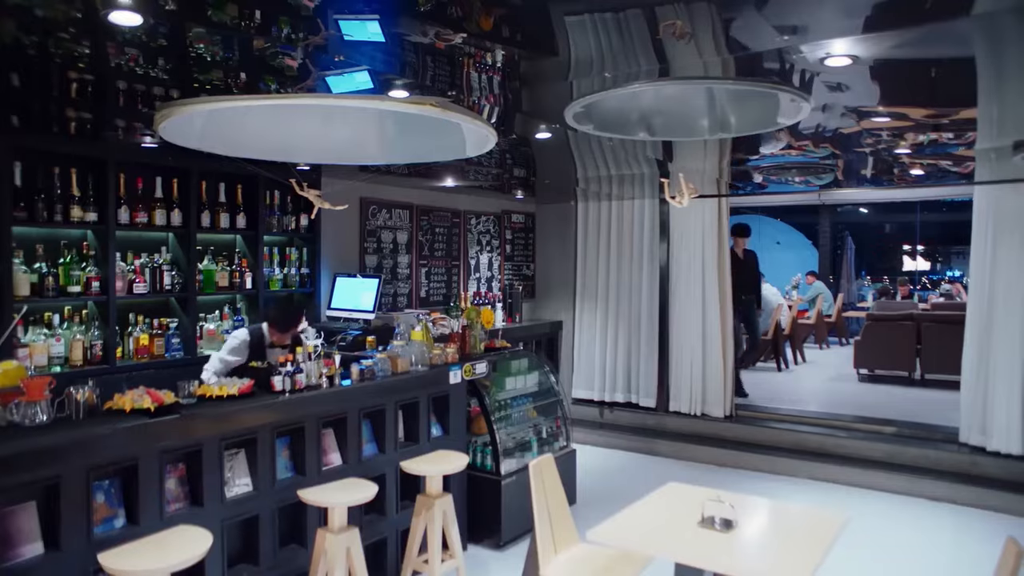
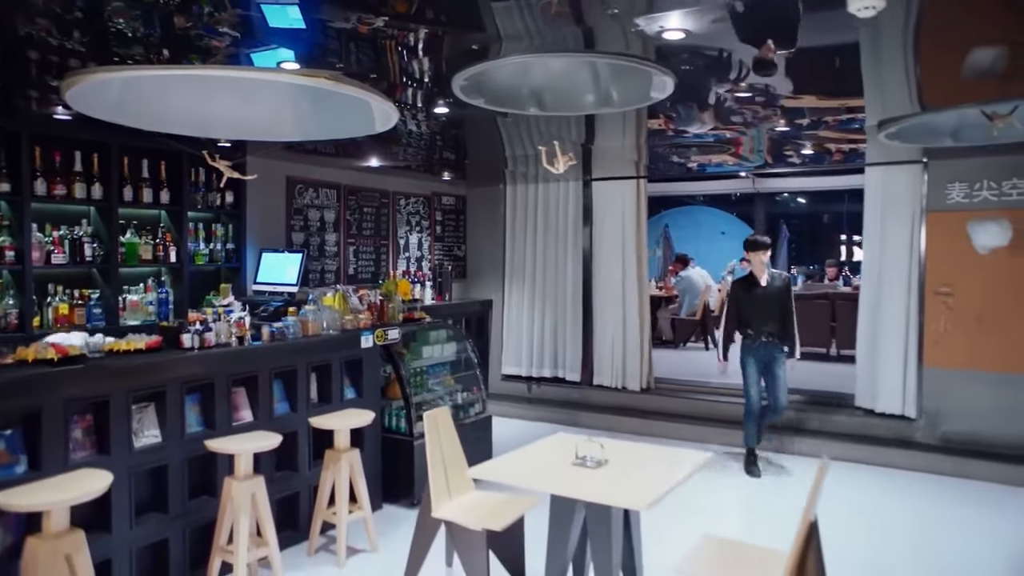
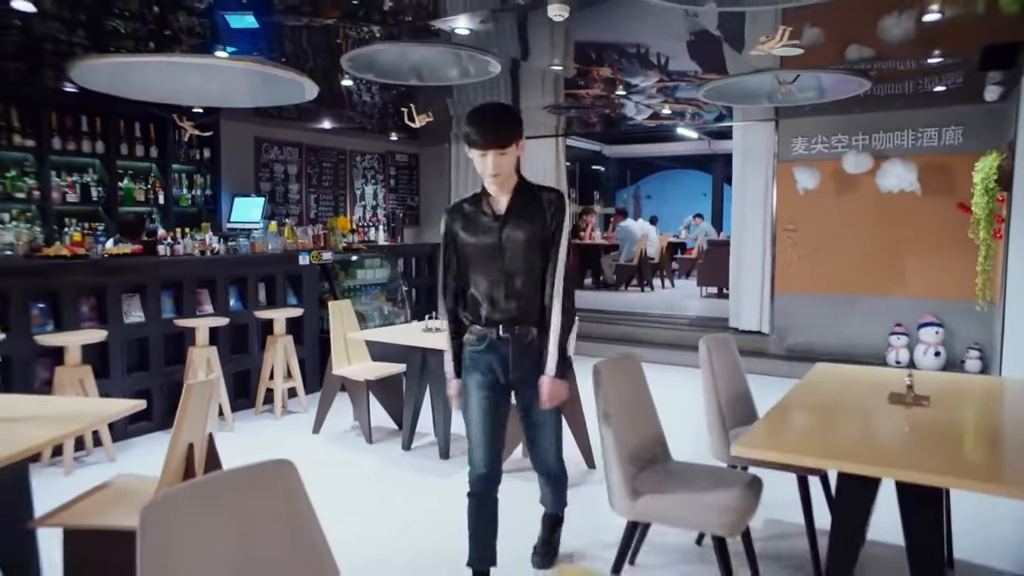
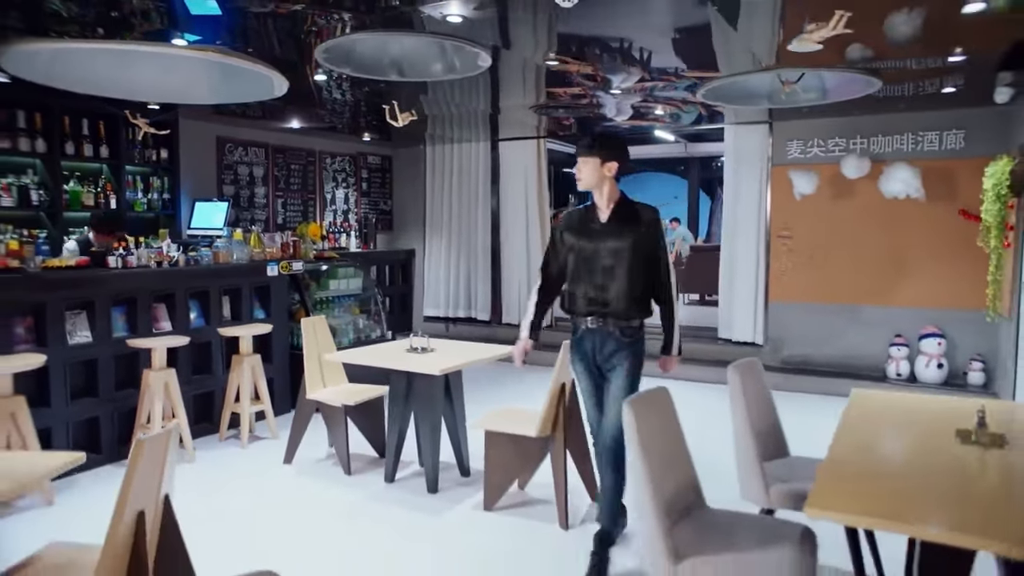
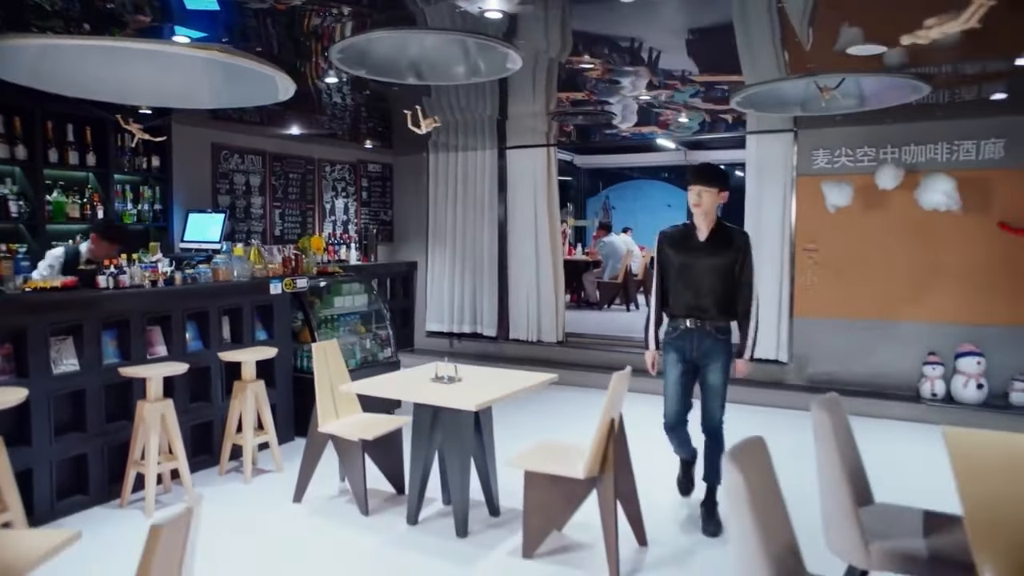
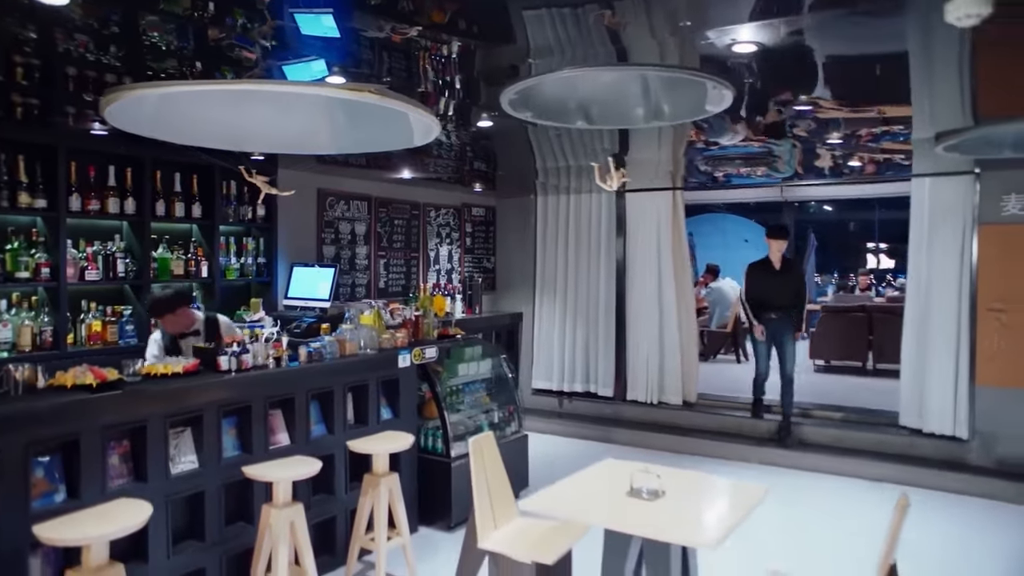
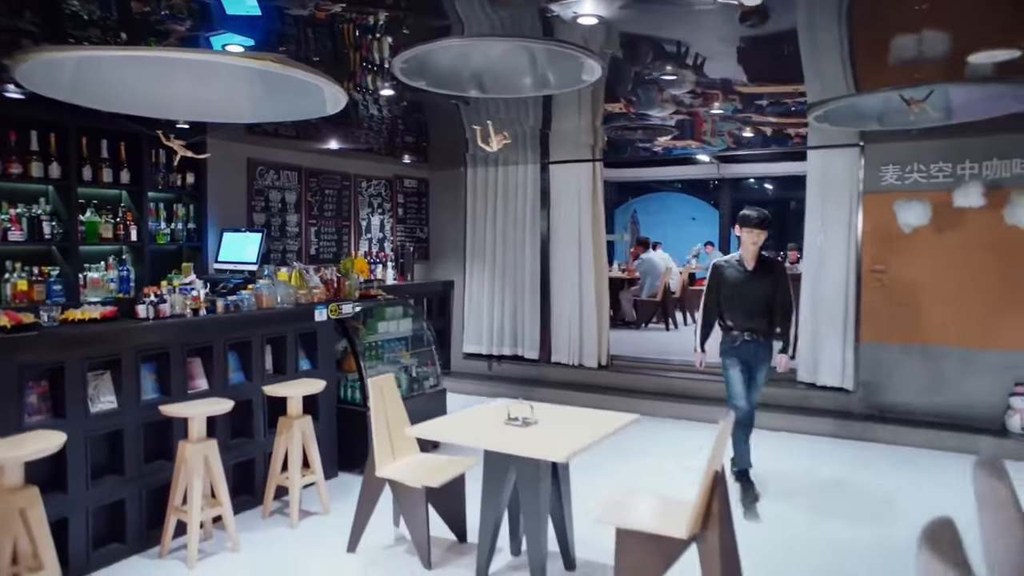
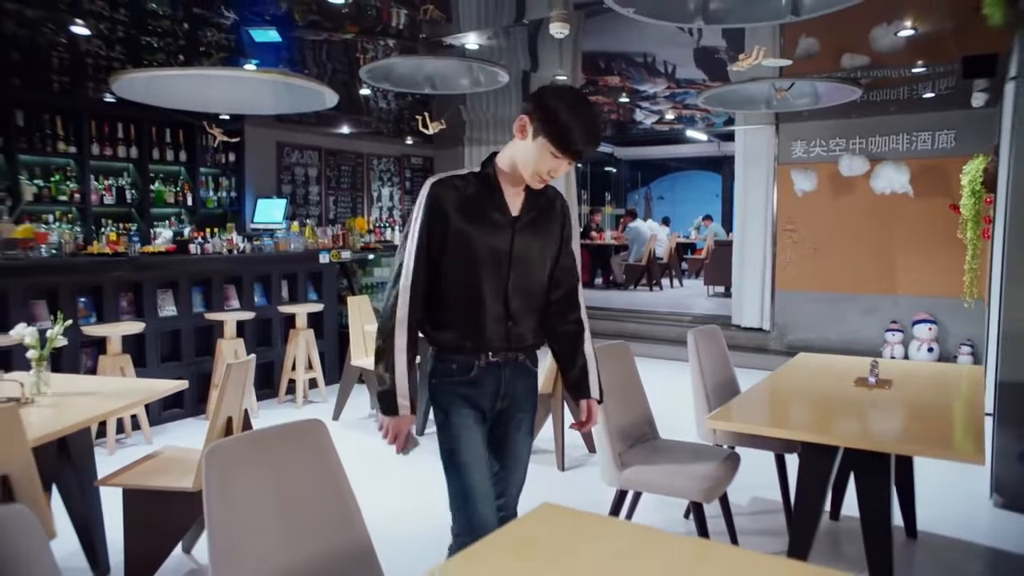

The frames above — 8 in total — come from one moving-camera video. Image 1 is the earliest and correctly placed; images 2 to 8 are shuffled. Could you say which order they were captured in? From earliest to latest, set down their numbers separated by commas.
6, 2, 7, 5, 4, 3, 8
